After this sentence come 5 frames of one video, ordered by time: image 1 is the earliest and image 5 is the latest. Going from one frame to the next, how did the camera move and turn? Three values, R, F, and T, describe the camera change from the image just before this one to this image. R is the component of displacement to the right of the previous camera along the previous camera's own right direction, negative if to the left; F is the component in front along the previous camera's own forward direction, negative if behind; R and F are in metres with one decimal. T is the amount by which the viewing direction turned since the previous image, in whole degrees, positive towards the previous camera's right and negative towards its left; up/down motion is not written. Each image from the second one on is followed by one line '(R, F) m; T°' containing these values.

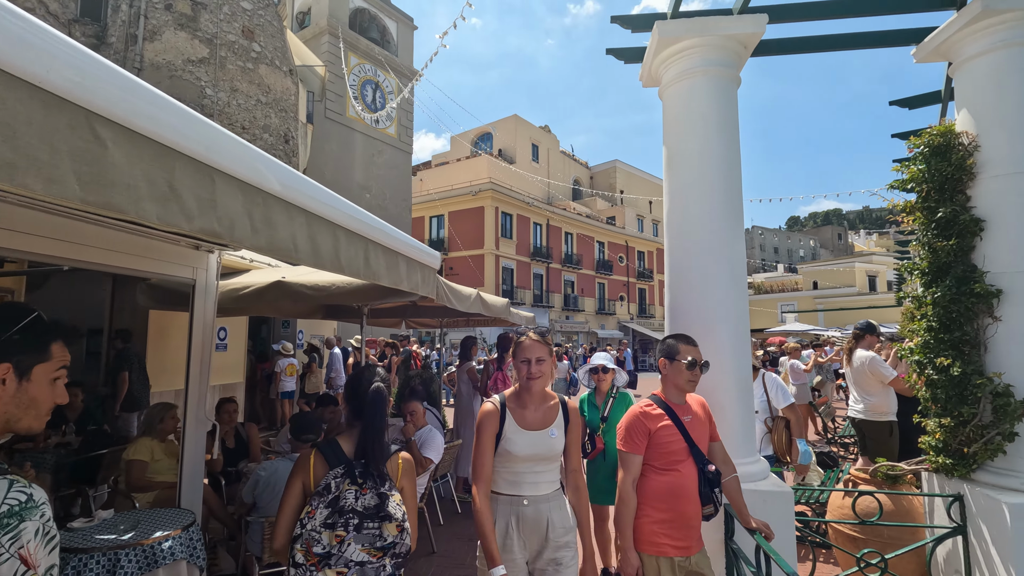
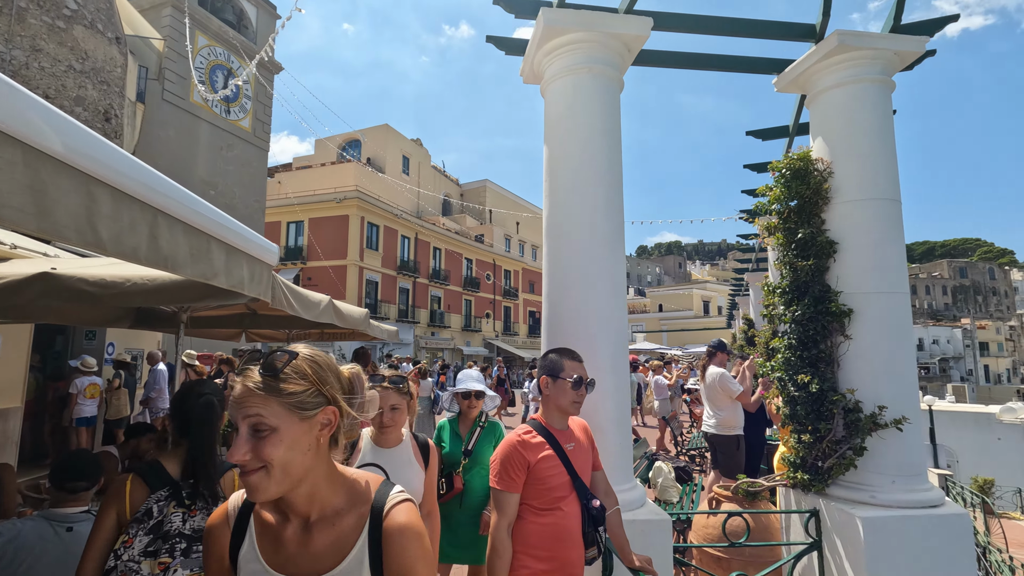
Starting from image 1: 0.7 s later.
(0.0, +0.5) m; +14°
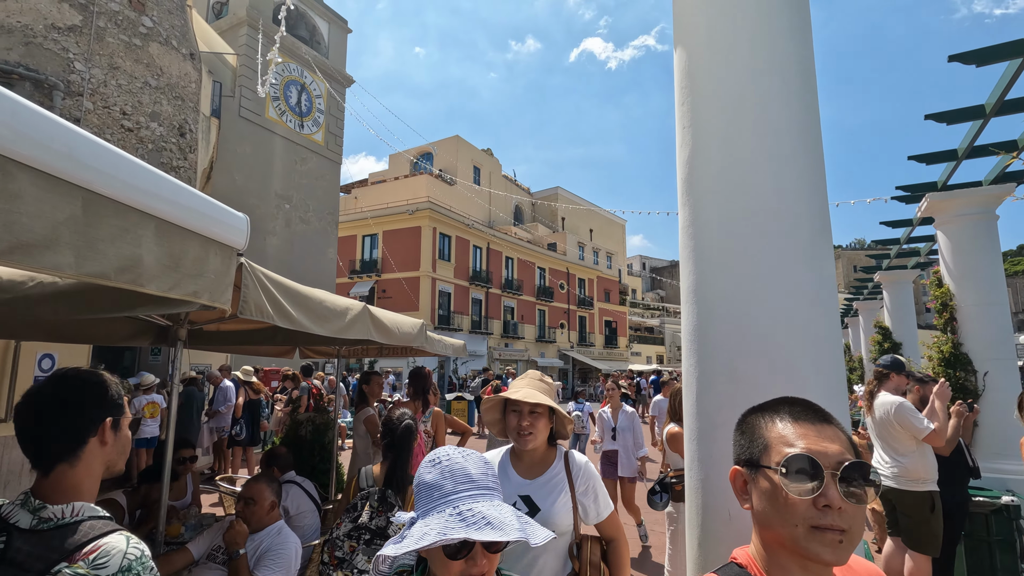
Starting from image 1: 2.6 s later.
(-0.2, +1.3) m; -8°
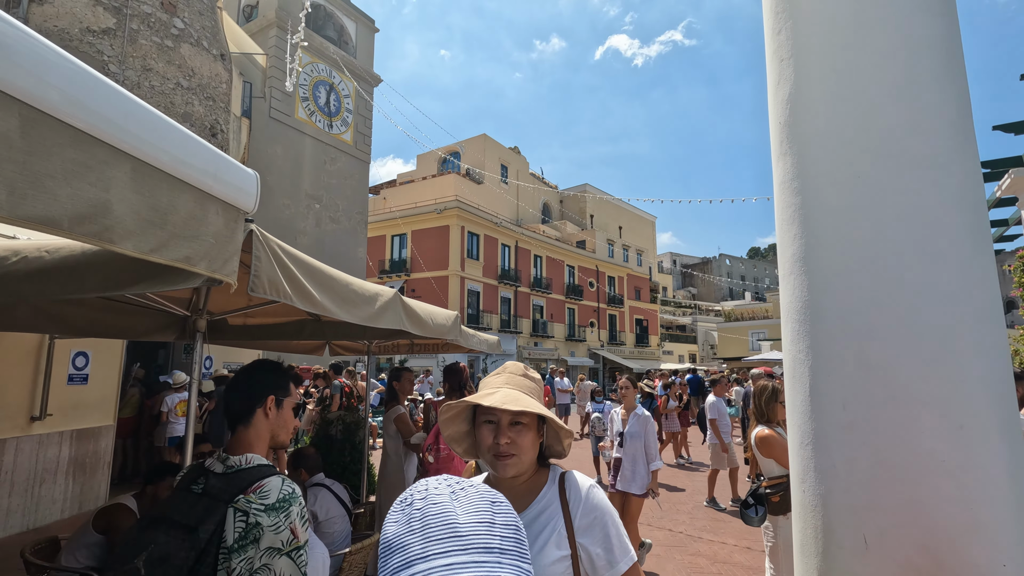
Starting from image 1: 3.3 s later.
(-0.1, +0.3) m; -3°
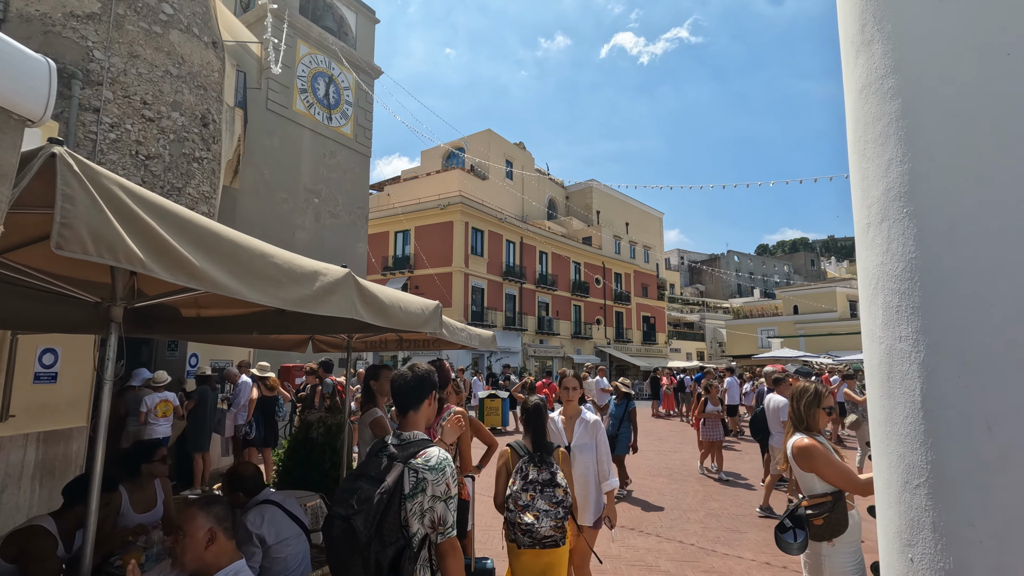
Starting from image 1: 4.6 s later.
(+0.1, +0.5) m; -1°
